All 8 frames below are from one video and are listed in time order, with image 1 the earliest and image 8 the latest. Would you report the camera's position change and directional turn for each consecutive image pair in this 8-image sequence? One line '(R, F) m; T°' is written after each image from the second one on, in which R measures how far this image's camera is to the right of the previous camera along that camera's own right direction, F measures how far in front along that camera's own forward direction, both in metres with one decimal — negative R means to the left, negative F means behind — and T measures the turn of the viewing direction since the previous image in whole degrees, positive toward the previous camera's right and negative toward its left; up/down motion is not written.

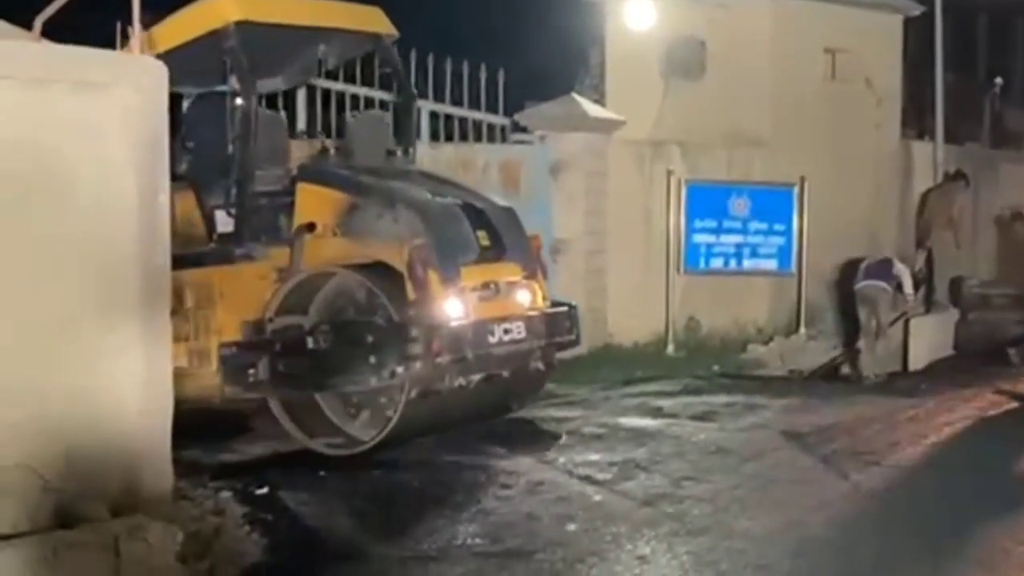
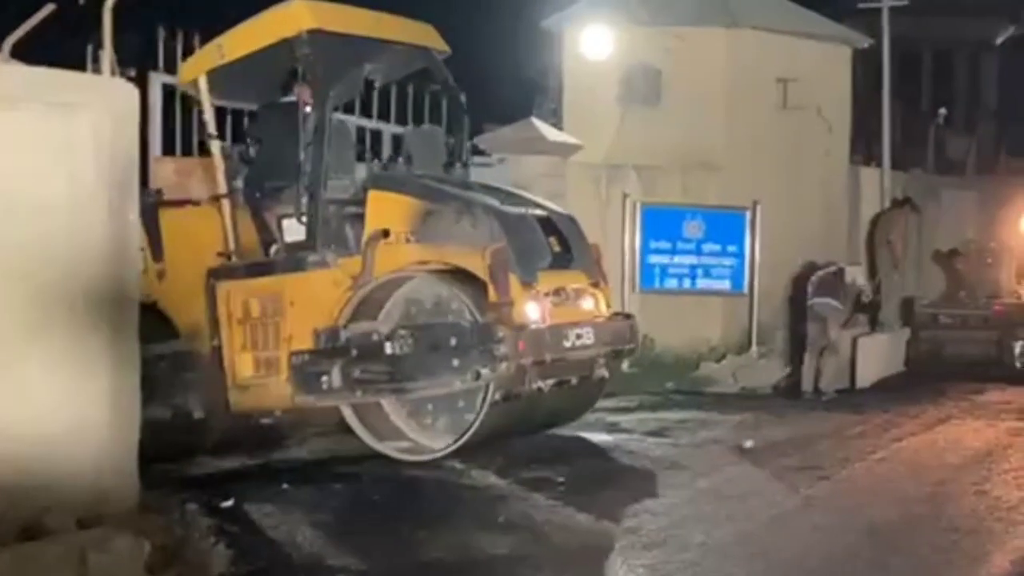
(+0.2, -0.3) m; +1°
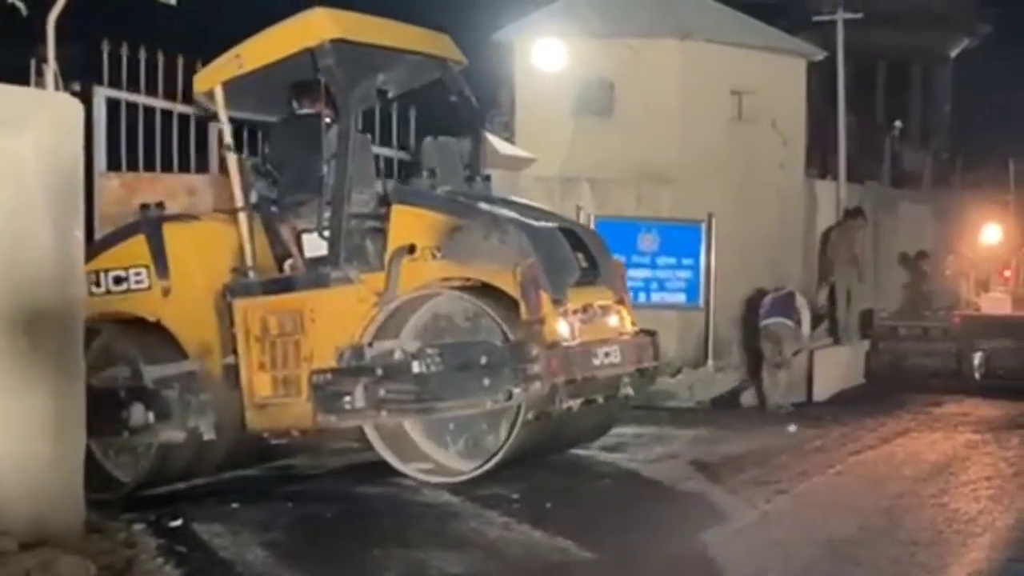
(+0.3, +0.1) m; +1°
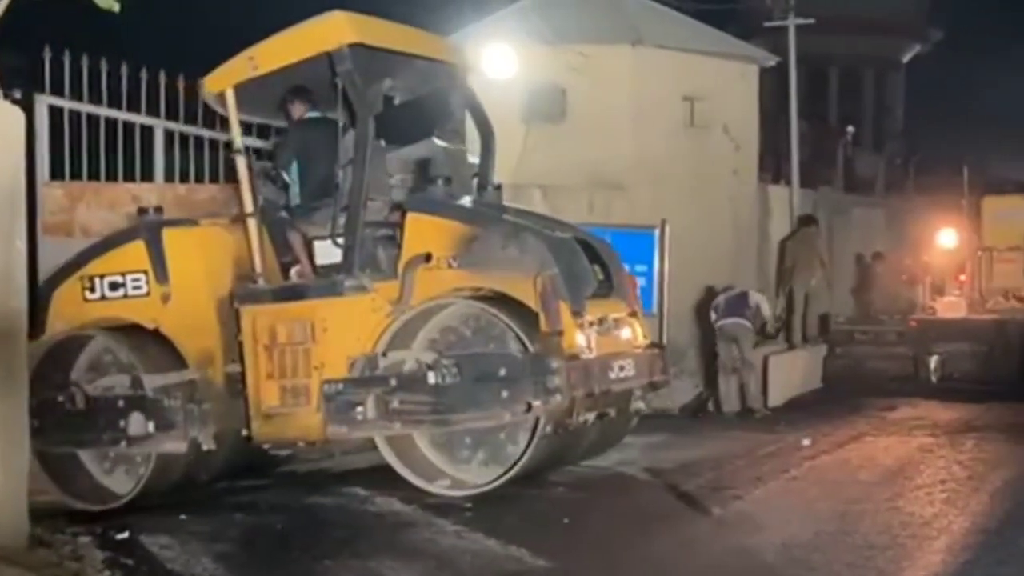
(+0.3, 0.0) m; +1°
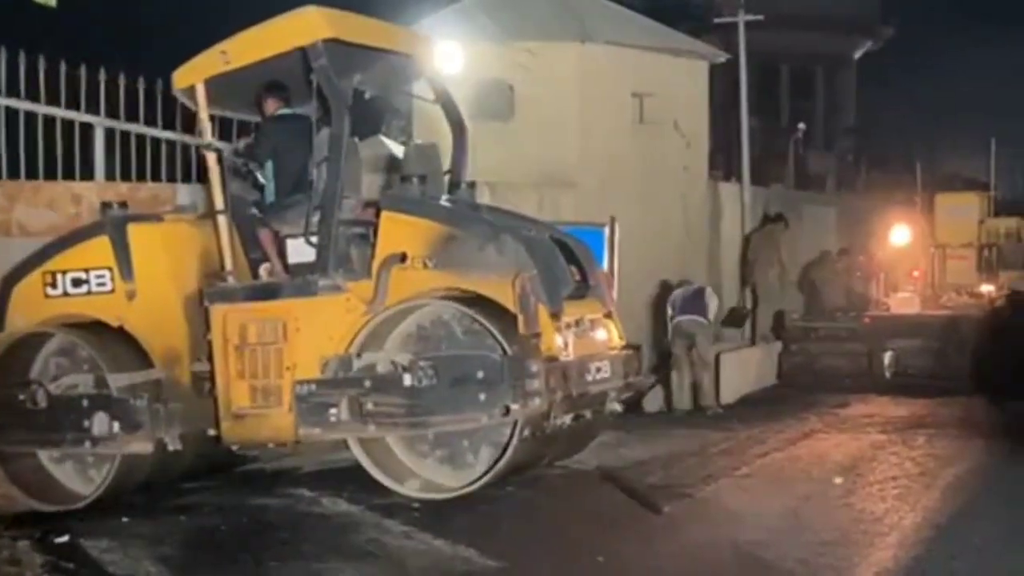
(+0.4, +0.1) m; +1°
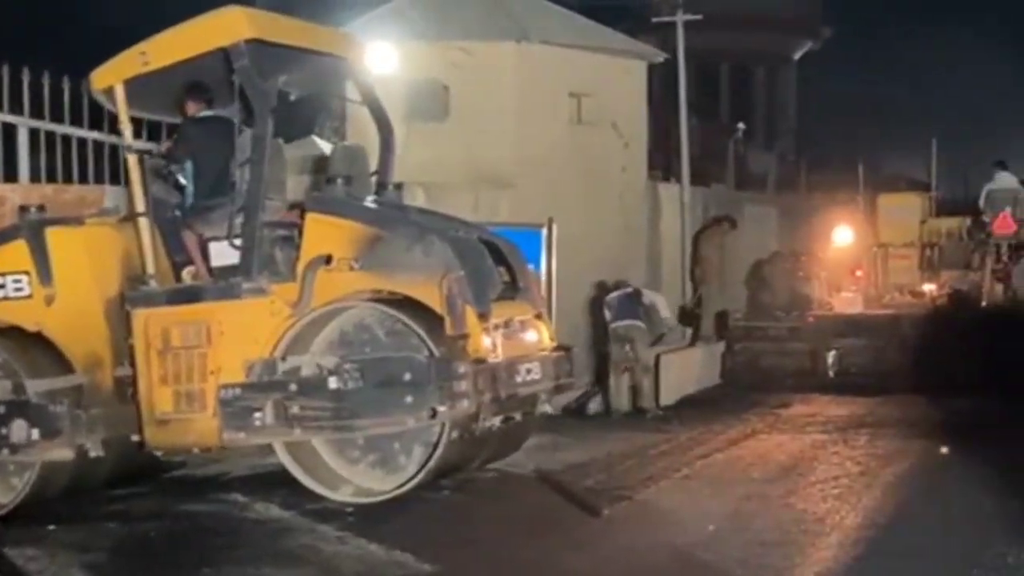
(+0.5, +0.1) m; +1°
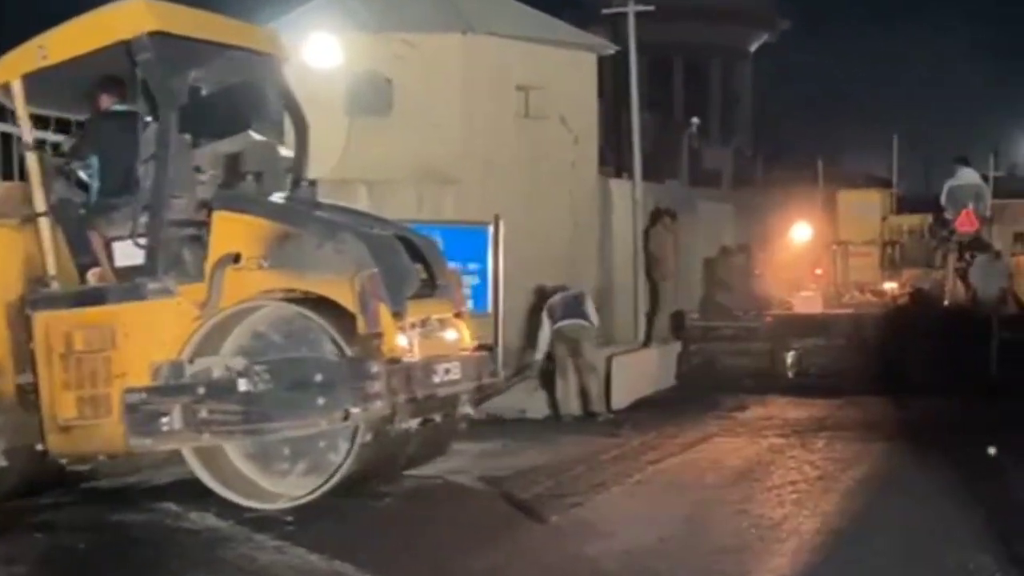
(+0.4, +0.4) m; +1°
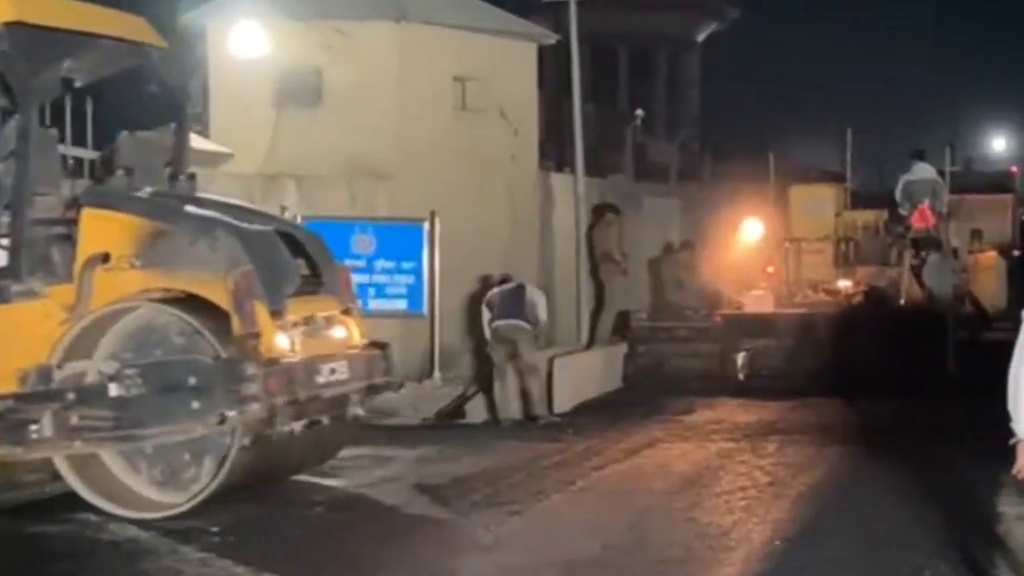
(+0.5, +0.4) m; +1°
